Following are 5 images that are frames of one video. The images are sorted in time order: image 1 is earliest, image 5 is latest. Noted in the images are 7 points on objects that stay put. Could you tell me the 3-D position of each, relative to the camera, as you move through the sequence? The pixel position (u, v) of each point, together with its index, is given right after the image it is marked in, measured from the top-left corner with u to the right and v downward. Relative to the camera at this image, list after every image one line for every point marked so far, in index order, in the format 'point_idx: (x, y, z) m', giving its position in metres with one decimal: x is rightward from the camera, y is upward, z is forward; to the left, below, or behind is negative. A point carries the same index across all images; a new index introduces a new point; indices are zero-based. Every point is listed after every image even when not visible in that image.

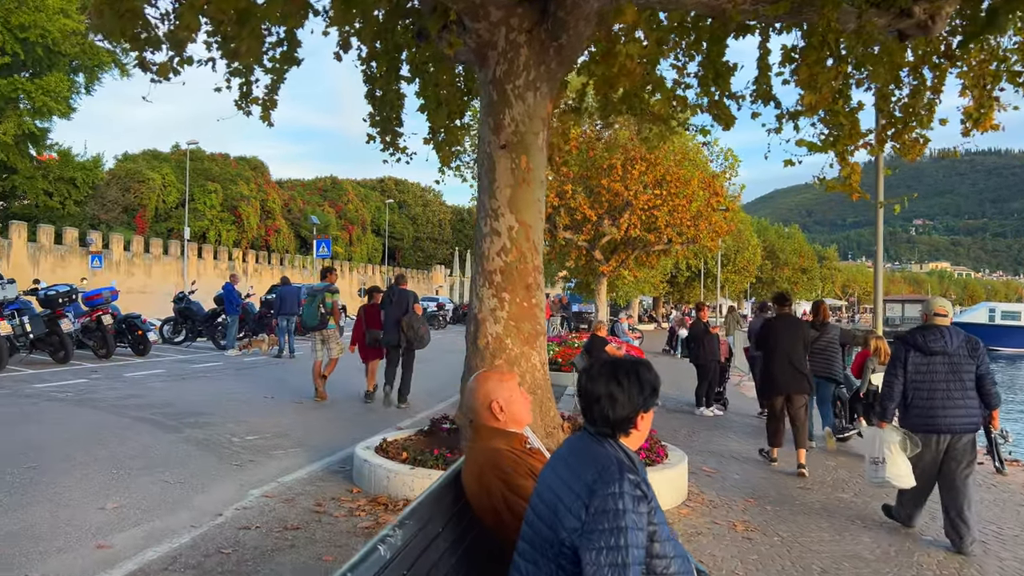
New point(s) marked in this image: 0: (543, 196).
0: (+0.2, +0.7, +6.4) m
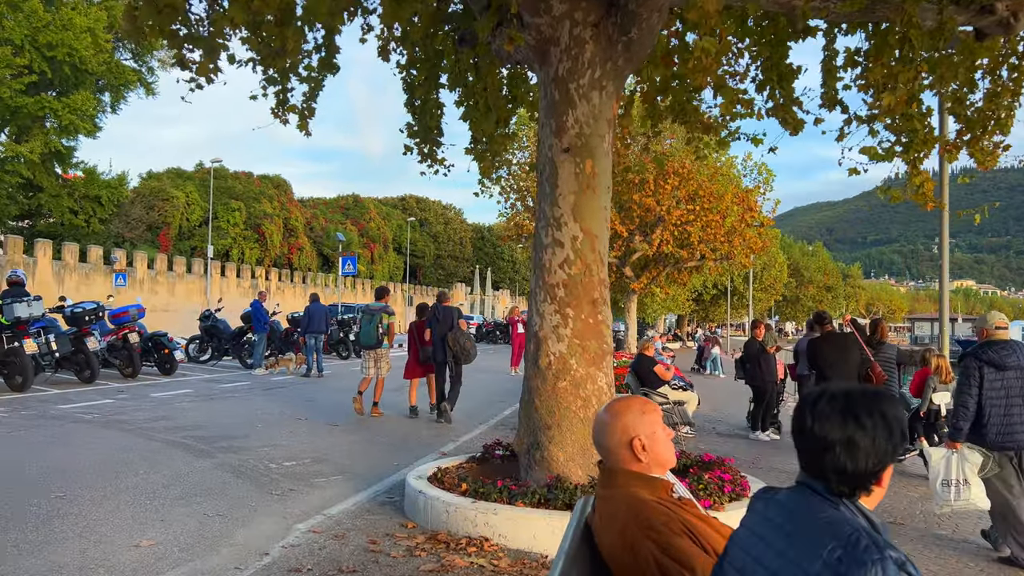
0: (+0.7, +0.6, +5.9) m
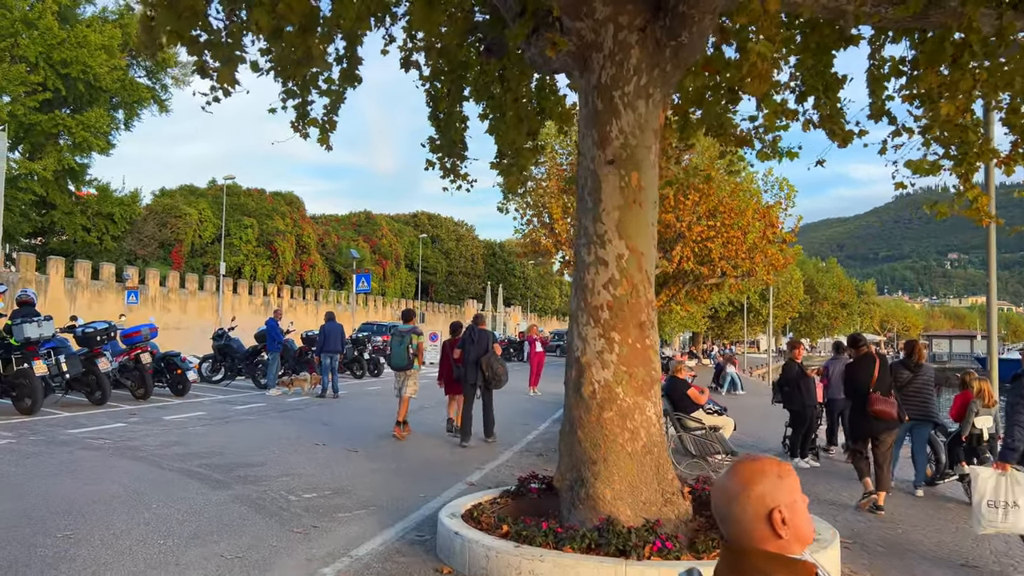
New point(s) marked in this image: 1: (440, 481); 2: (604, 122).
0: (+1.0, +0.5, +5.5) m
1: (-0.7, -1.8, +7.8) m
2: (+0.6, +1.1, +5.4) m
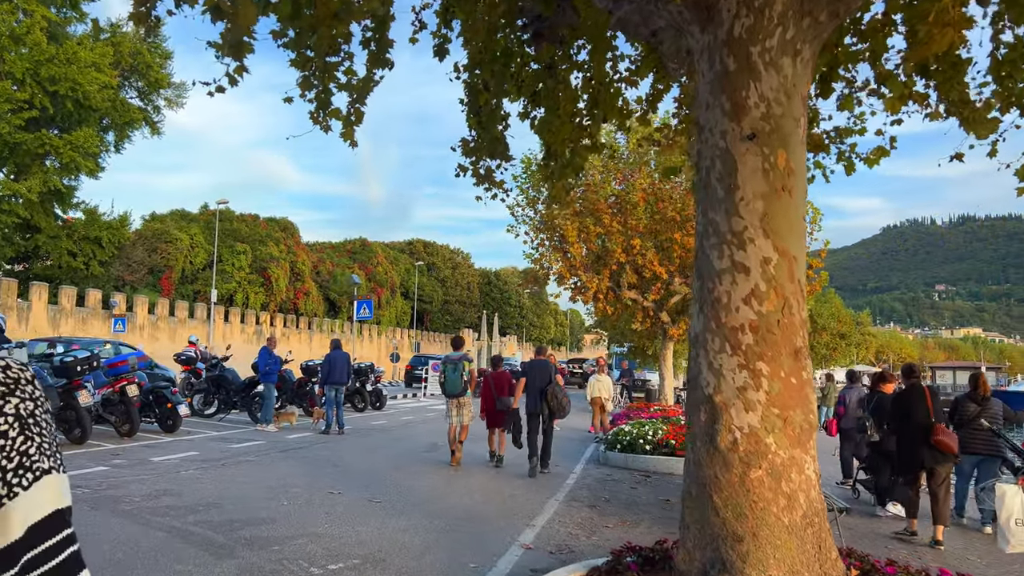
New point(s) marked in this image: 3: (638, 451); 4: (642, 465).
0: (+1.5, +0.4, +4.2) m
1: (-0.2, -2.0, +6.4) m
2: (+1.2, +1.0, +4.2) m
3: (+1.8, -2.3, +11.5) m
4: (+1.8, -2.4, +11.3) m
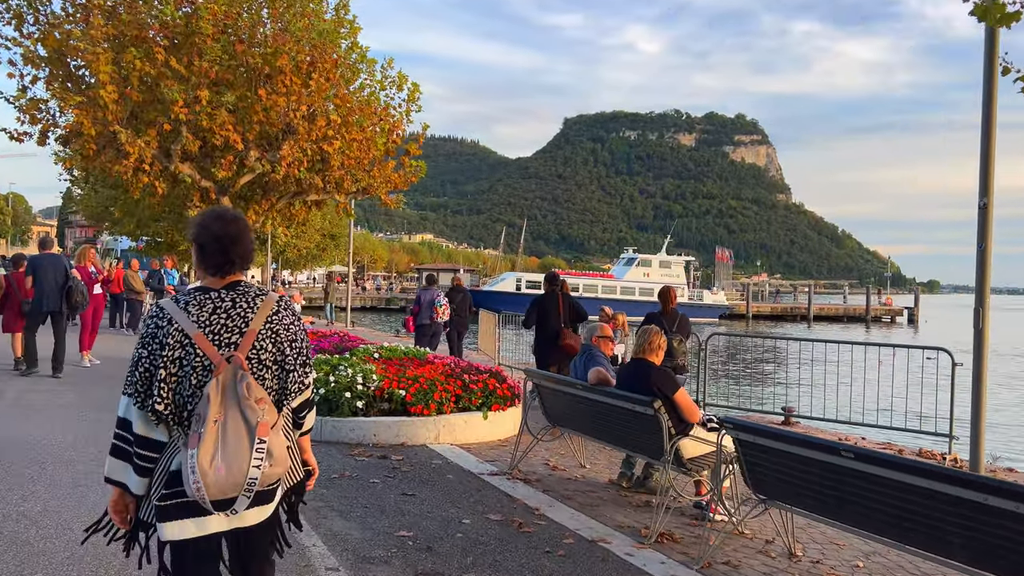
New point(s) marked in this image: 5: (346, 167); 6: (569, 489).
0: (+2.8, +0.7, +0.6) m
1: (0.0, -1.4, +1.6) m
2: (+2.6, +1.4, +0.3) m
3: (-1.4, -1.0, +6.9) m
4: (-1.3, -1.2, +6.7) m
5: (-3.5, +2.6, +17.6) m
6: (+0.4, -1.4, +5.7) m
